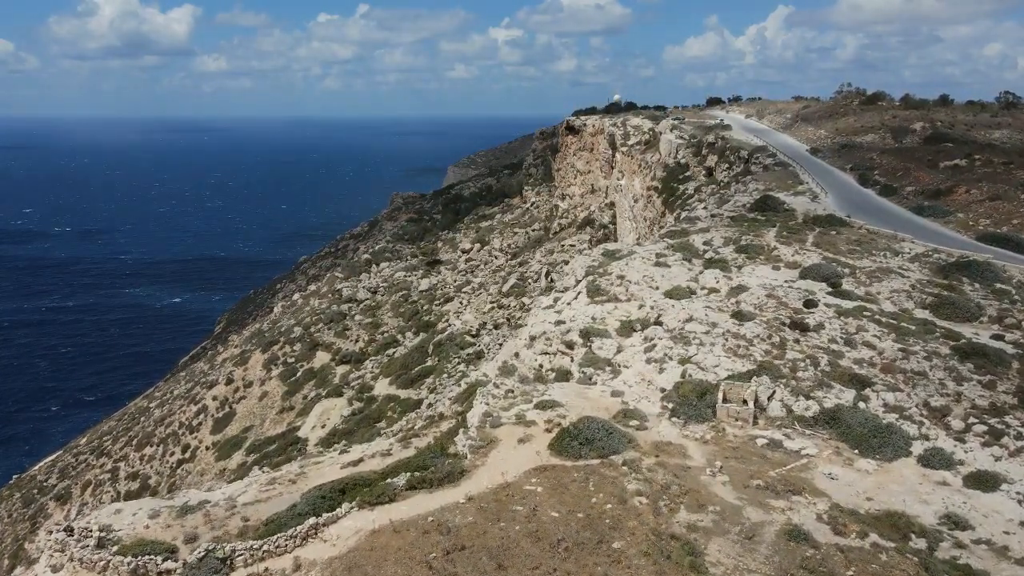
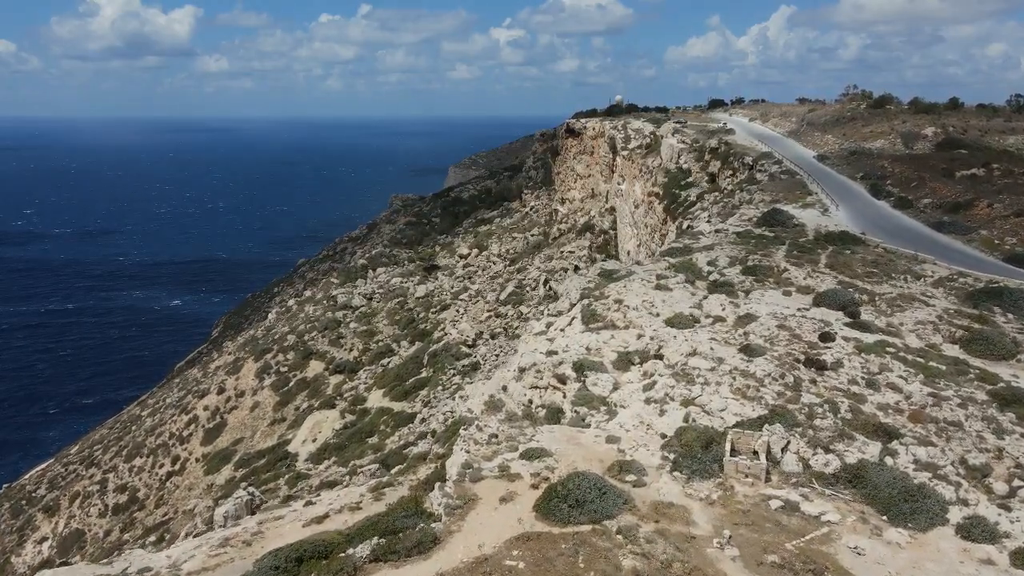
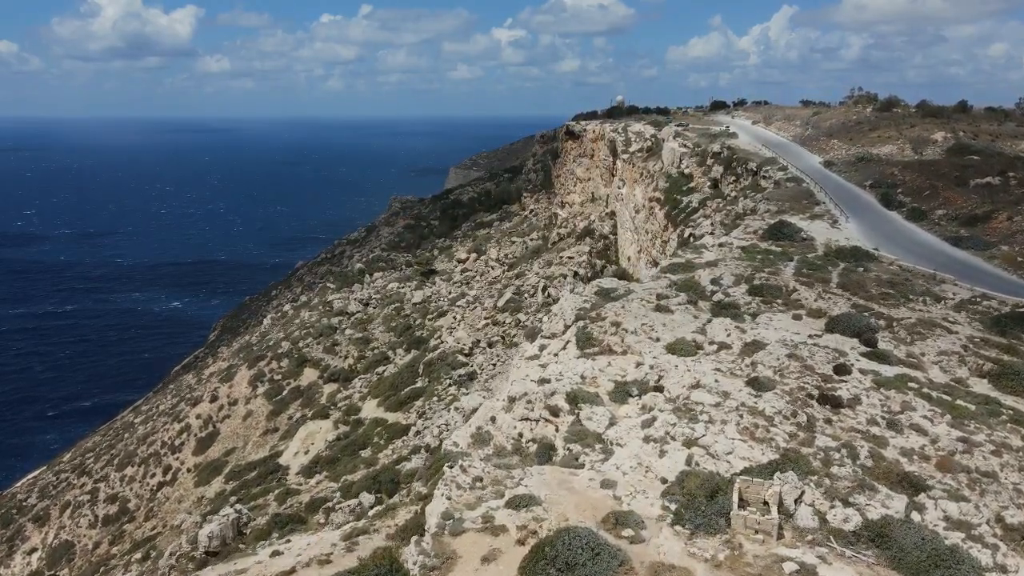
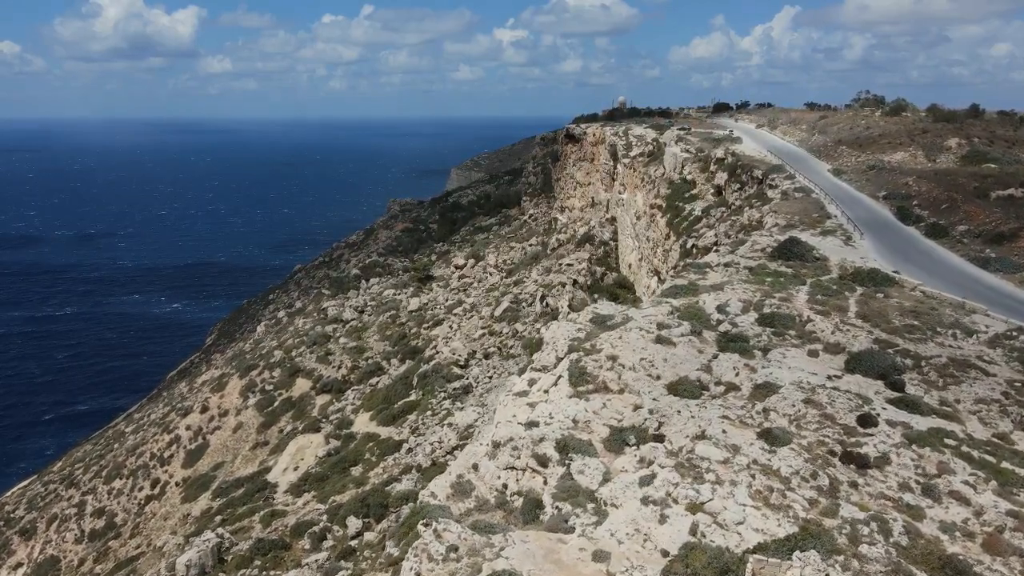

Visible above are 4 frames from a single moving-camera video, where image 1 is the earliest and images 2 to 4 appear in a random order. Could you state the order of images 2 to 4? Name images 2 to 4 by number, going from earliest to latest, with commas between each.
2, 3, 4
